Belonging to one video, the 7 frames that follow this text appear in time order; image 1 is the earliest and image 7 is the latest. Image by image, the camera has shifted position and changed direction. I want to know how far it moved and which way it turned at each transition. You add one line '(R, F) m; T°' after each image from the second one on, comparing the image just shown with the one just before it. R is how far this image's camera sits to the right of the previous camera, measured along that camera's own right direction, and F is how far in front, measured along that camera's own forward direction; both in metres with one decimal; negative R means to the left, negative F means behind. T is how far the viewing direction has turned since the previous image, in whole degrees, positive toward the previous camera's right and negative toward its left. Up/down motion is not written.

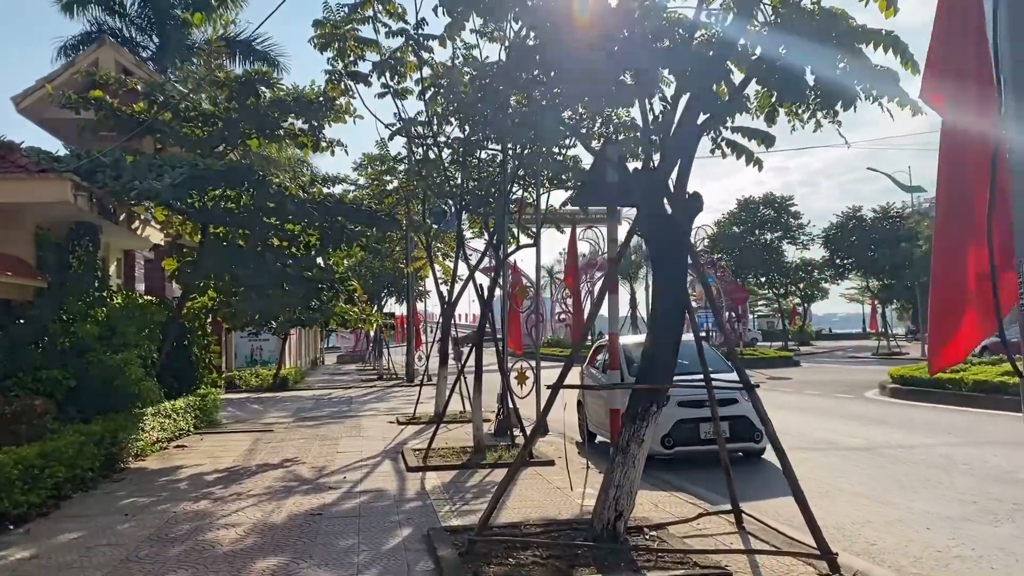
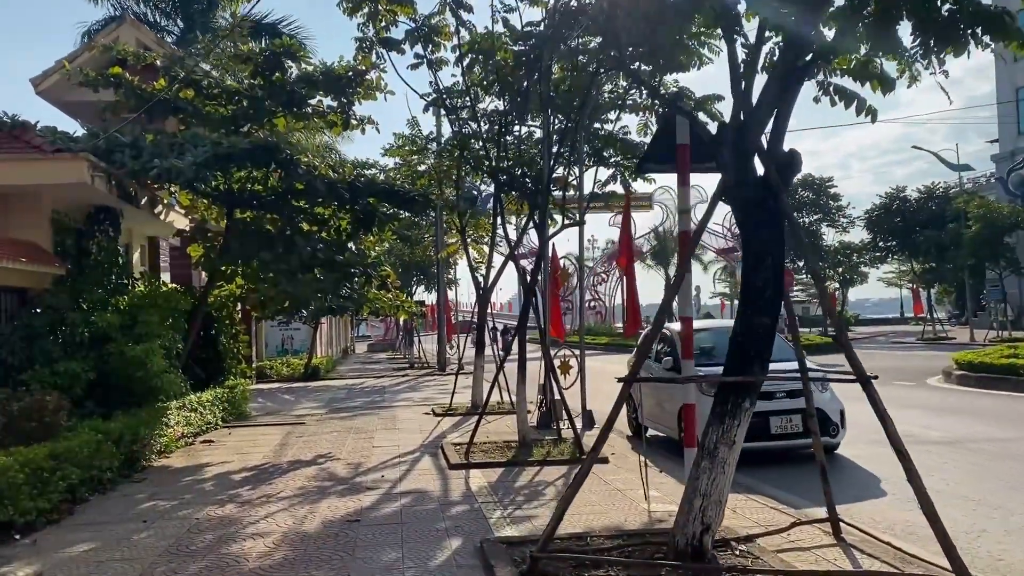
(-0.2, +0.8) m; -2°
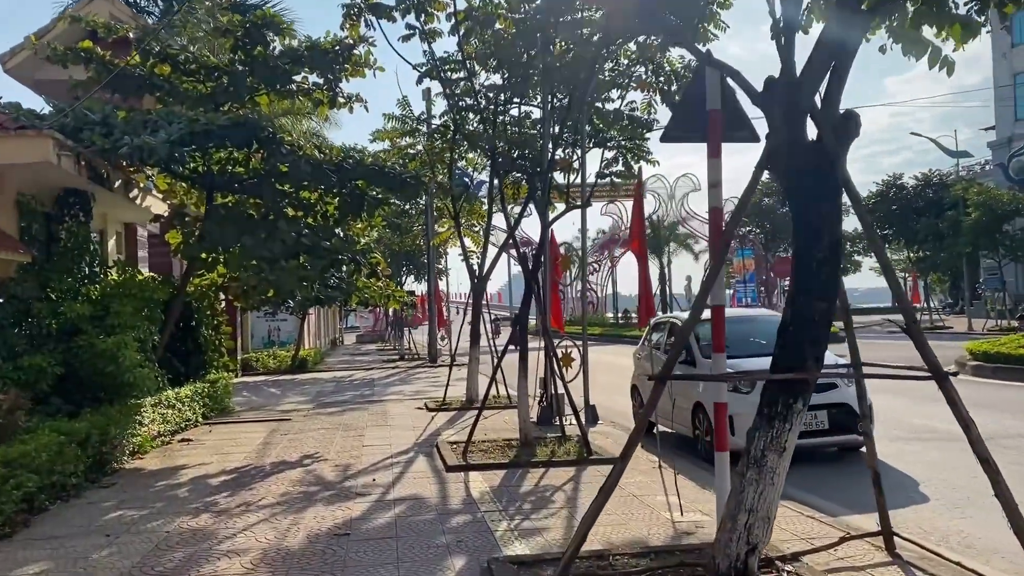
(-0.1, +0.7) m; +1°
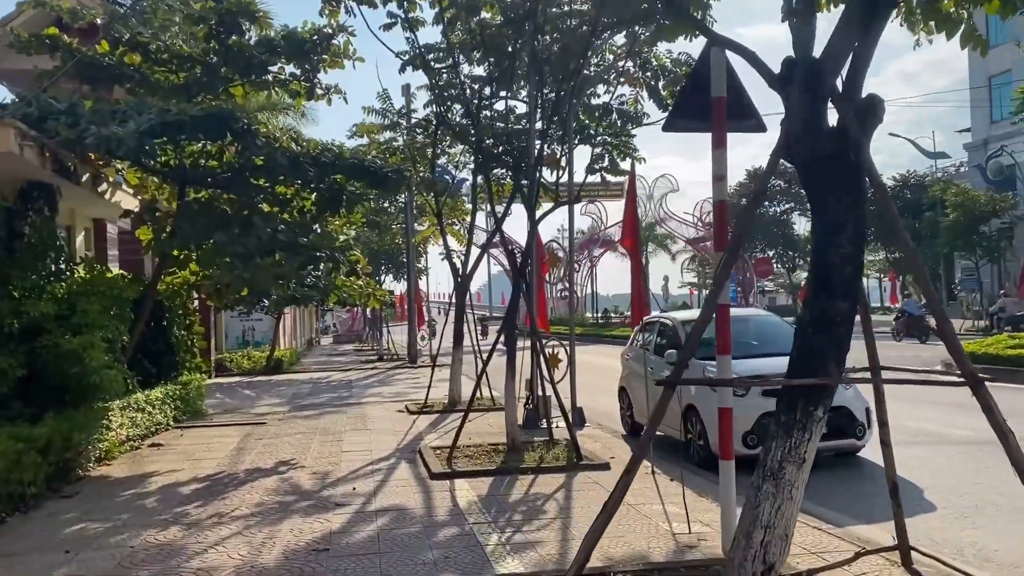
(-0.1, +0.3) m; +2°
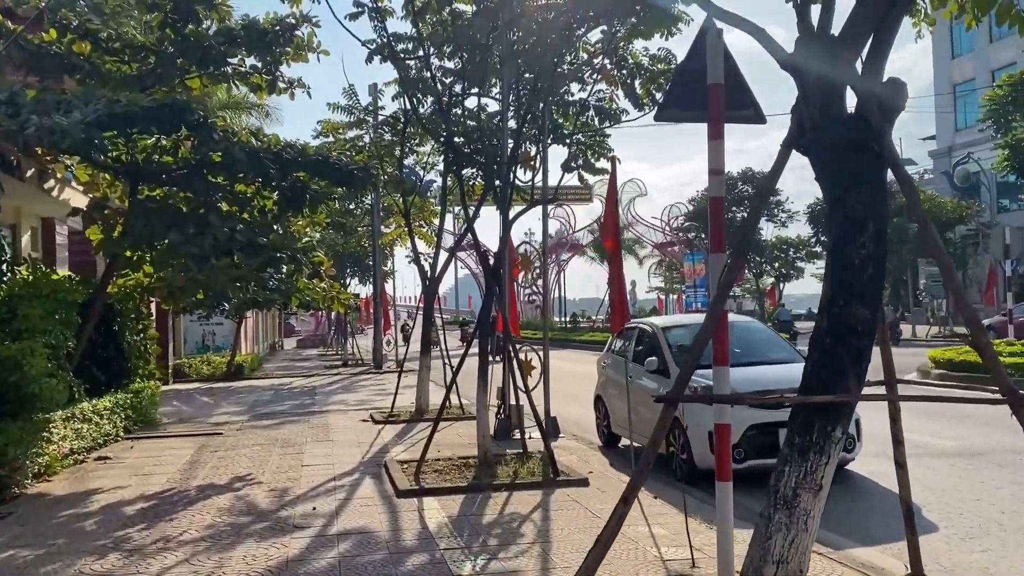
(-0.1, +0.5) m; +2°
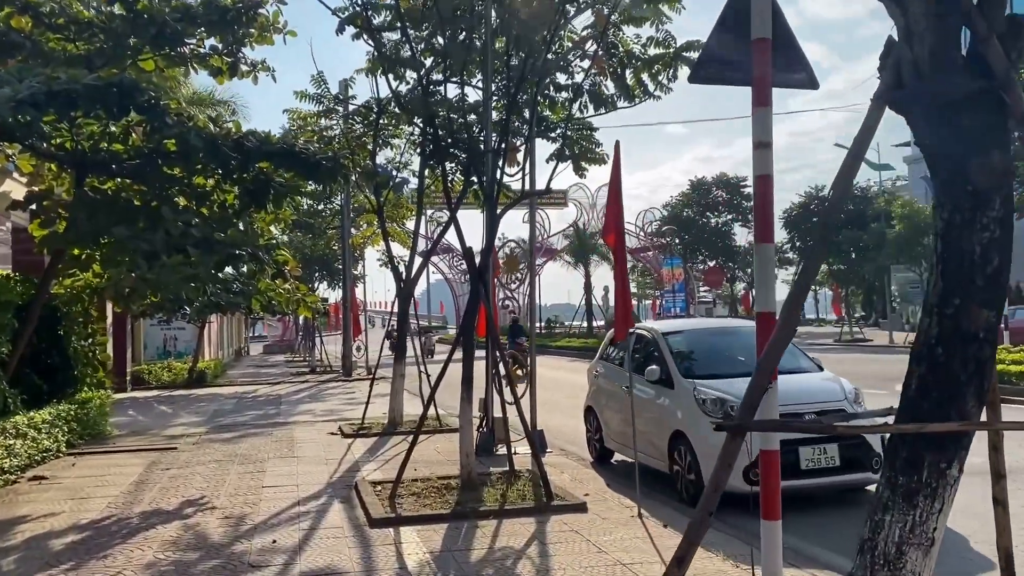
(-0.1, +0.8) m; +2°
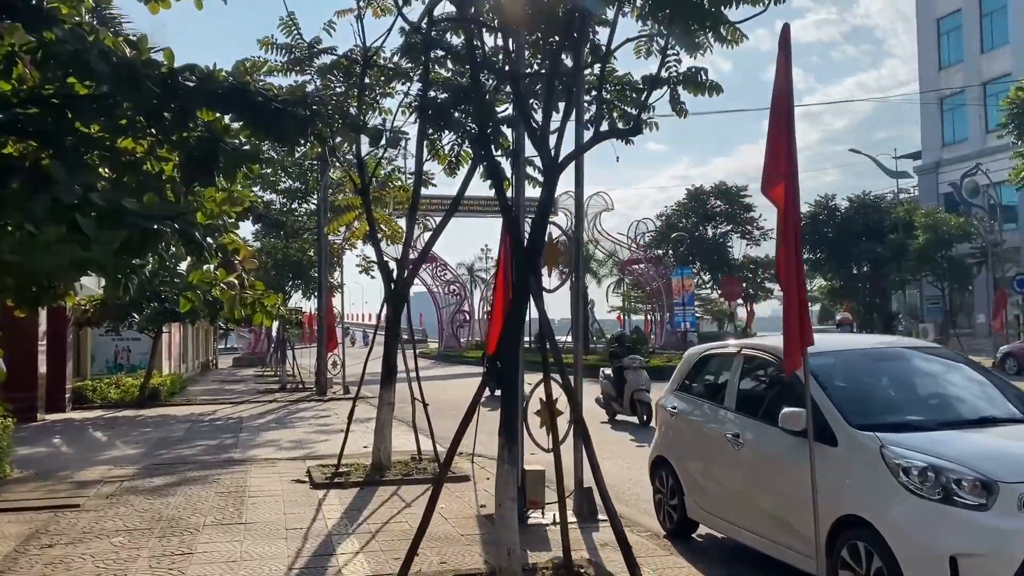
(-0.5, +2.7) m; +1°
